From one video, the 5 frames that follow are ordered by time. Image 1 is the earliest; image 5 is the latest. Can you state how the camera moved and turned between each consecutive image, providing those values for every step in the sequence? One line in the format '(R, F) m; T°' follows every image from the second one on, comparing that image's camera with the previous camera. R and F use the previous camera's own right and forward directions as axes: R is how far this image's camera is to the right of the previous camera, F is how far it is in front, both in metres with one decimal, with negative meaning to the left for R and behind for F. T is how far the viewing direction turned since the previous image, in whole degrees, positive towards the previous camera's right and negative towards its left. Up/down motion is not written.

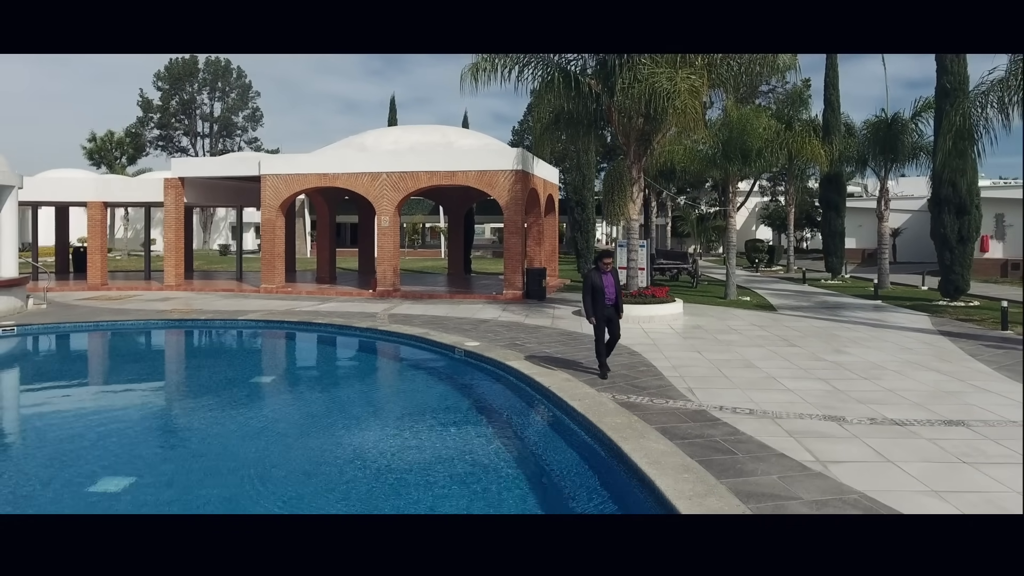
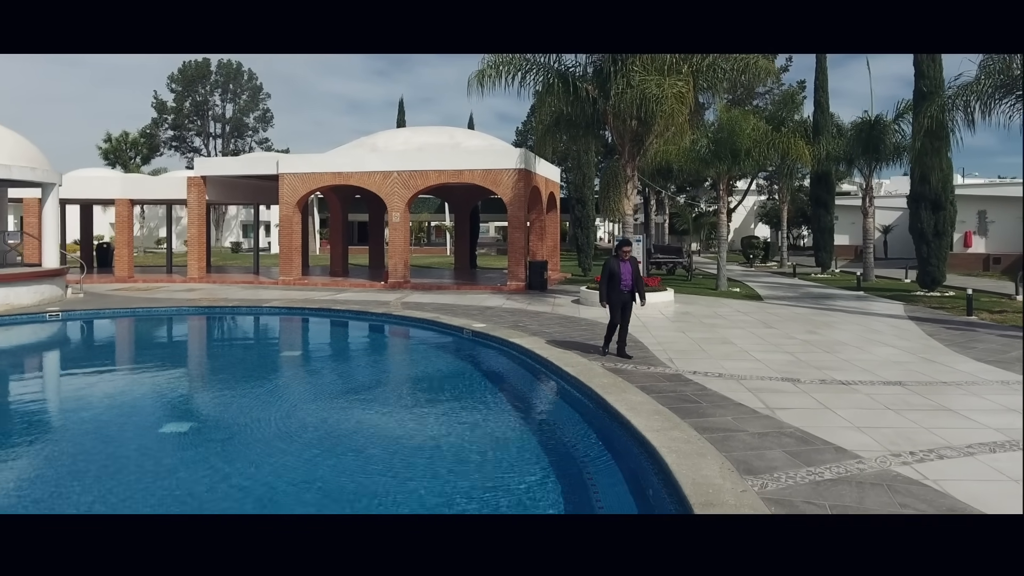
(0.0, -1.1) m; 0°
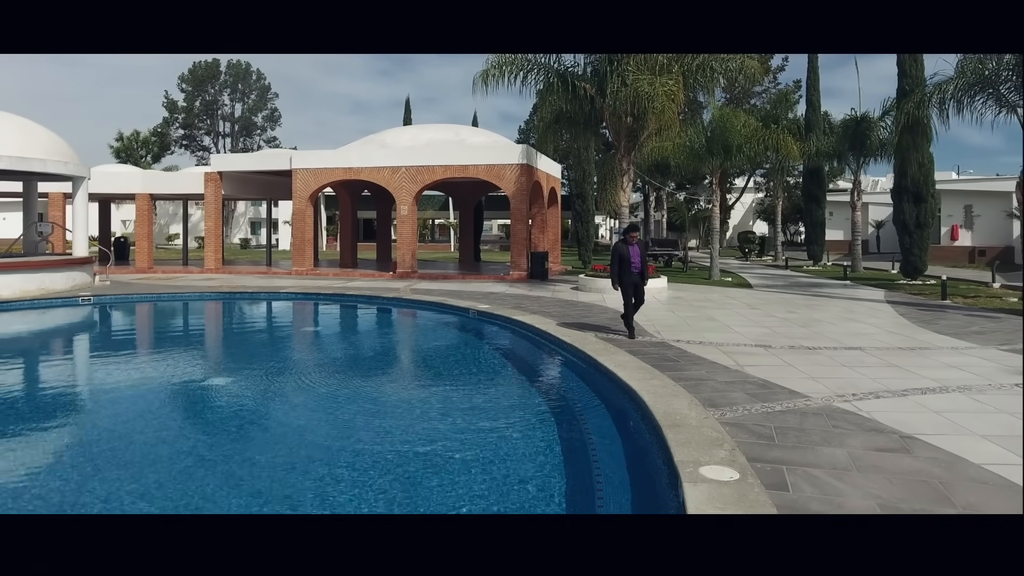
(0.0, -0.9) m; 0°
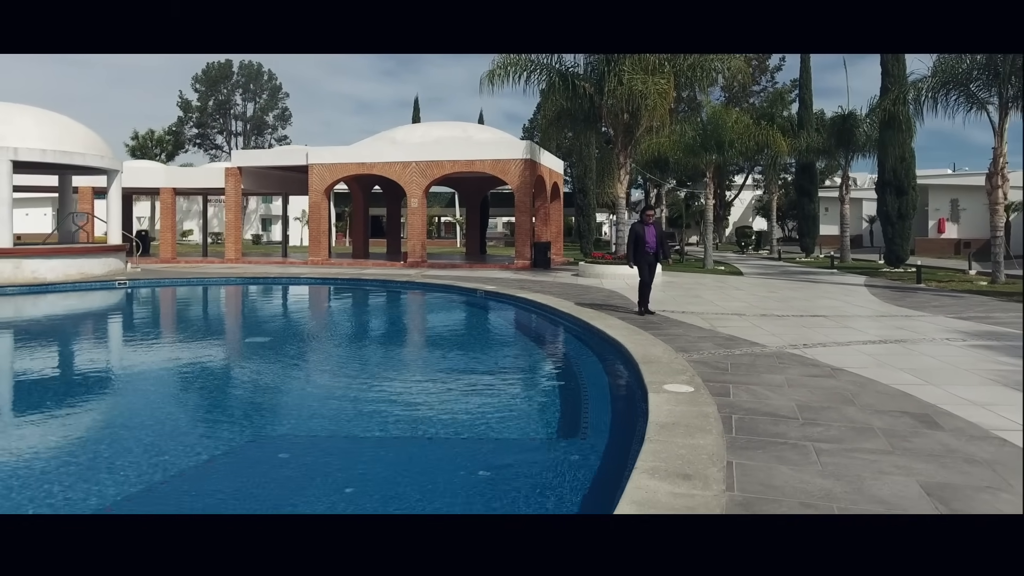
(0.0, -1.1) m; 0°
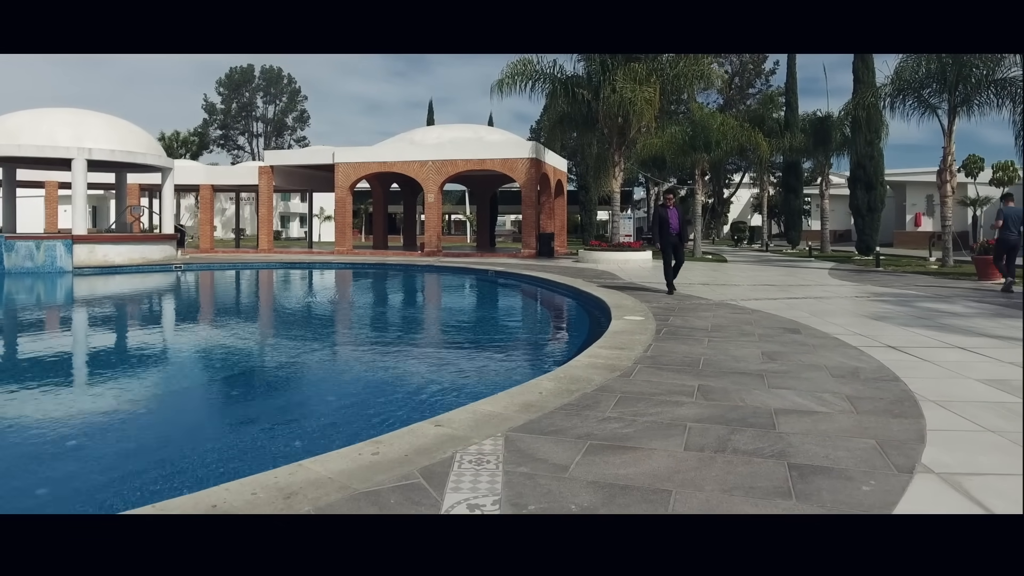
(0.0, -2.1) m; -1°
